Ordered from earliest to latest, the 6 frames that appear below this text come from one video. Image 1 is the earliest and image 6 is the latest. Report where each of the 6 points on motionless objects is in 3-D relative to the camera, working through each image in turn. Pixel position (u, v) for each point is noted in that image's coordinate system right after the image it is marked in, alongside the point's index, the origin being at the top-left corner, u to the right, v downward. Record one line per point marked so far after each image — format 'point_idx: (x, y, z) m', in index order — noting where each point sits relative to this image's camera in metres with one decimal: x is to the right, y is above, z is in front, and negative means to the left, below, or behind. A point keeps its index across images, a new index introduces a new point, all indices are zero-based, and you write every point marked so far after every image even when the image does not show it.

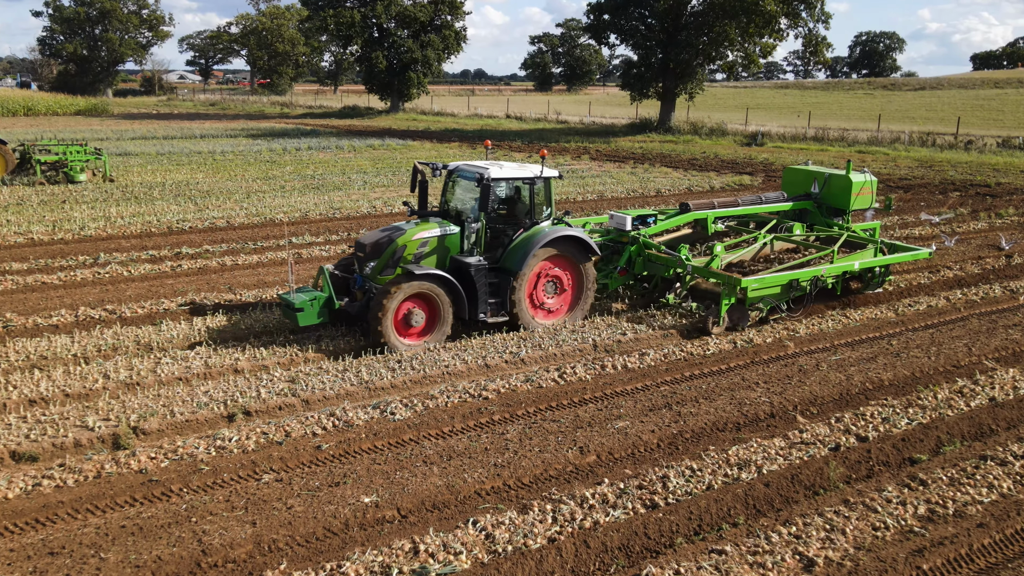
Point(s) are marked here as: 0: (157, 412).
0: (-2.6, -0.9, +6.6) m
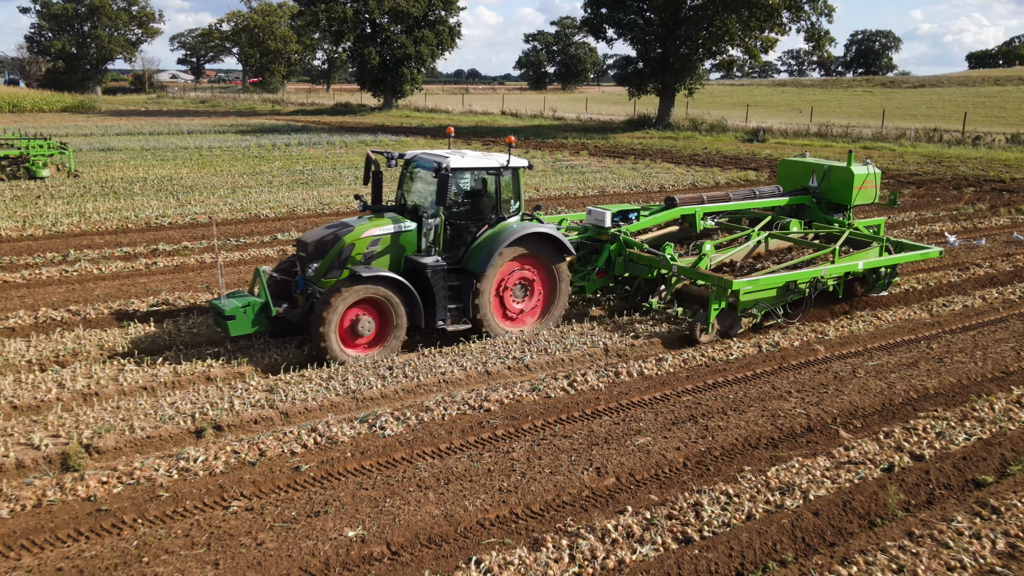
0: (-2.5, -0.9, +5.8) m
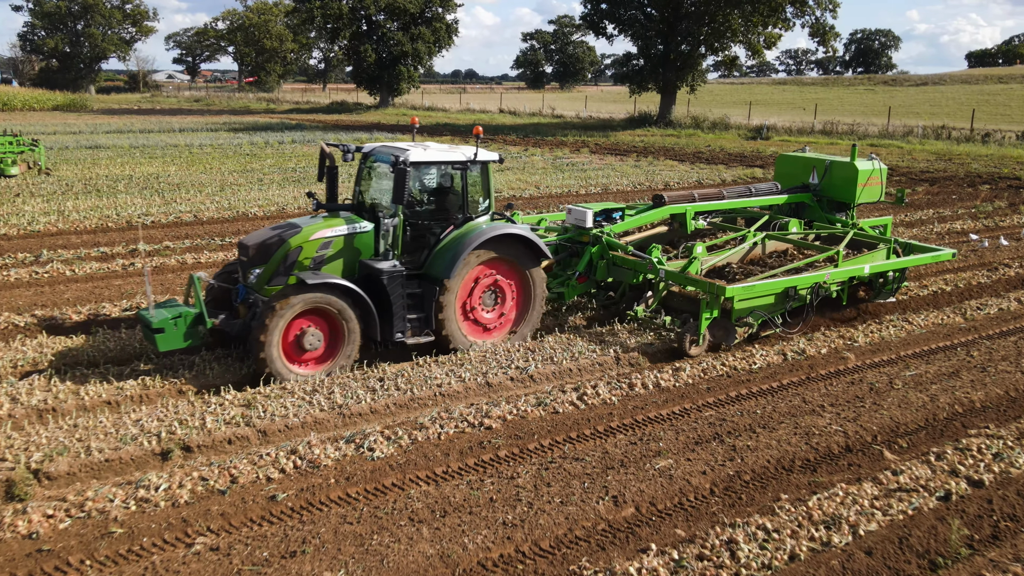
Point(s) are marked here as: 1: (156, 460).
0: (-2.5, -0.9, +5.2) m
1: (-2.0, -1.0, +5.2) m
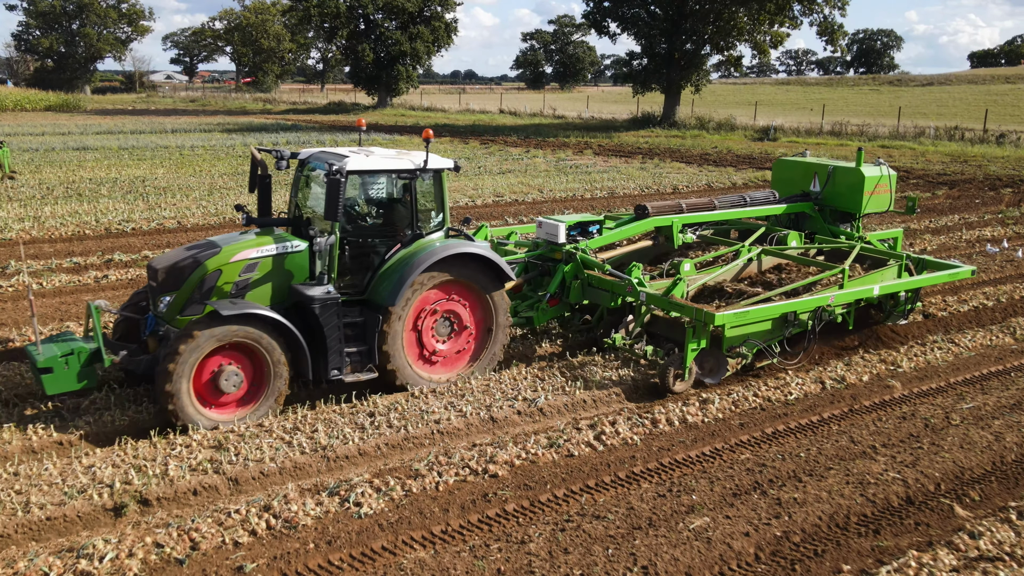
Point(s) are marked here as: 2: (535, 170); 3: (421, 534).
0: (-2.5, -1.1, +4.4) m
1: (-2.0, -1.1, +4.5) m
2: (+0.5, +2.6, +19.8) m
3: (-0.4, -1.2, +4.3) m
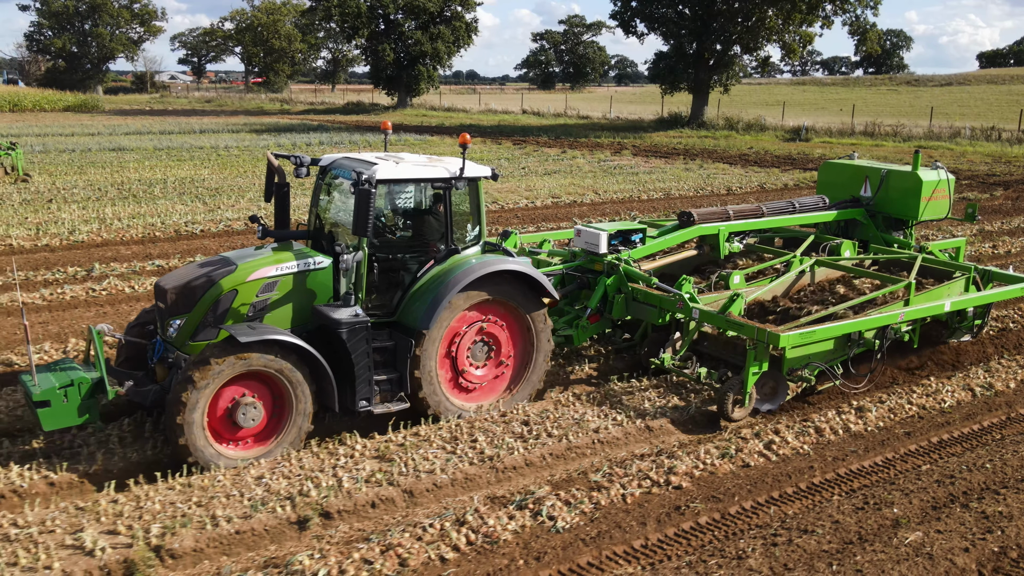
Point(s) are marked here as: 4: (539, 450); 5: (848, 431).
0: (-1.5, -1.1, +4.3) m
1: (-1.0, -1.2, +4.3) m
2: (+1.5, +2.5, +19.7) m
3: (+0.5, -1.2, +4.1) m
4: (+0.2, -0.9, +5.2) m
5: (+2.0, -0.9, +5.5) m
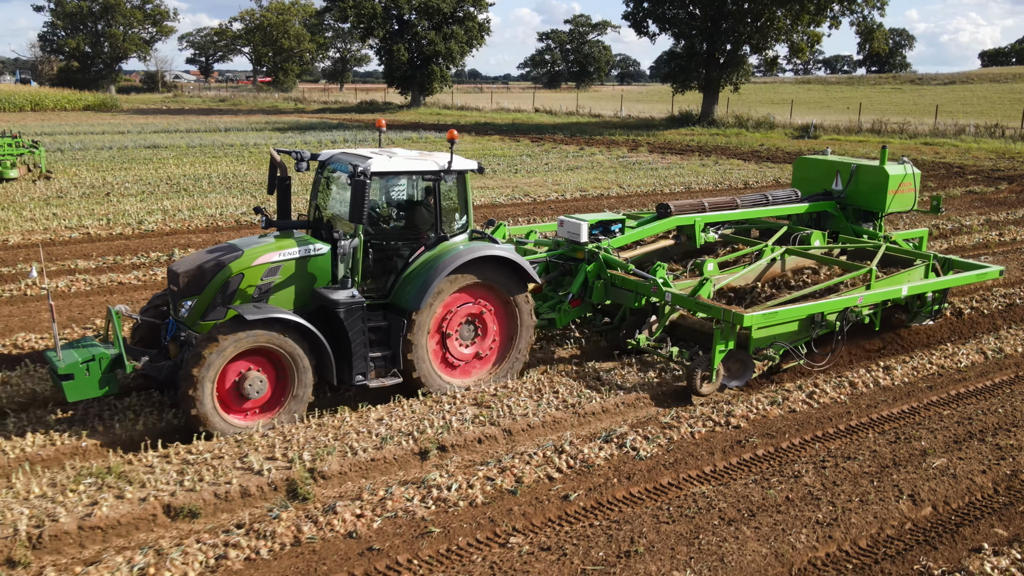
0: (-1.0, -0.9, +5.1) m
1: (-0.5, -1.0, +5.1) m
2: (+2.0, +2.7, +20.5) m
3: (+1.0, -1.0, +5.0) m
4: (+0.7, -0.7, +6.0) m
5: (+2.5, -0.7, +6.3) m
